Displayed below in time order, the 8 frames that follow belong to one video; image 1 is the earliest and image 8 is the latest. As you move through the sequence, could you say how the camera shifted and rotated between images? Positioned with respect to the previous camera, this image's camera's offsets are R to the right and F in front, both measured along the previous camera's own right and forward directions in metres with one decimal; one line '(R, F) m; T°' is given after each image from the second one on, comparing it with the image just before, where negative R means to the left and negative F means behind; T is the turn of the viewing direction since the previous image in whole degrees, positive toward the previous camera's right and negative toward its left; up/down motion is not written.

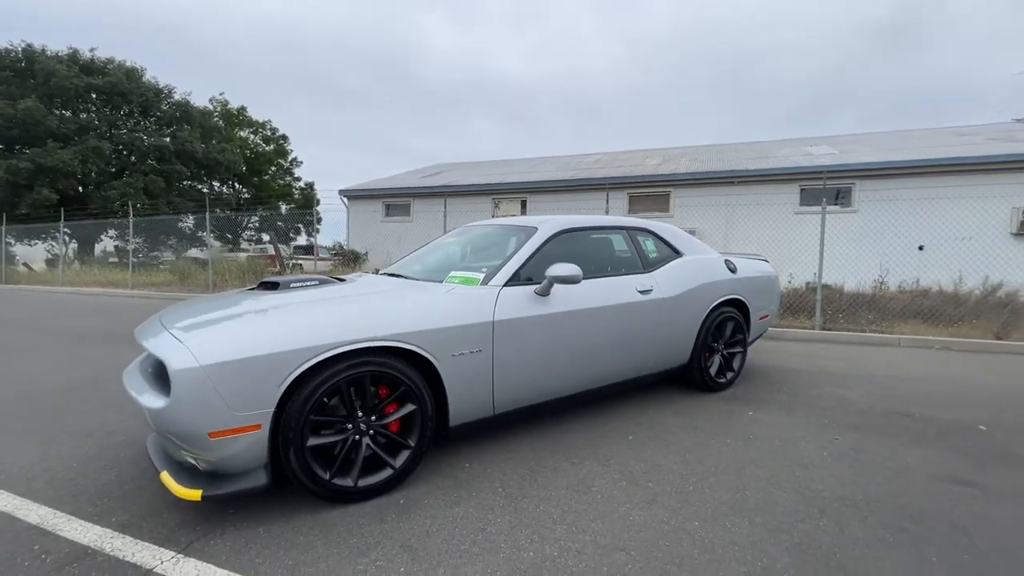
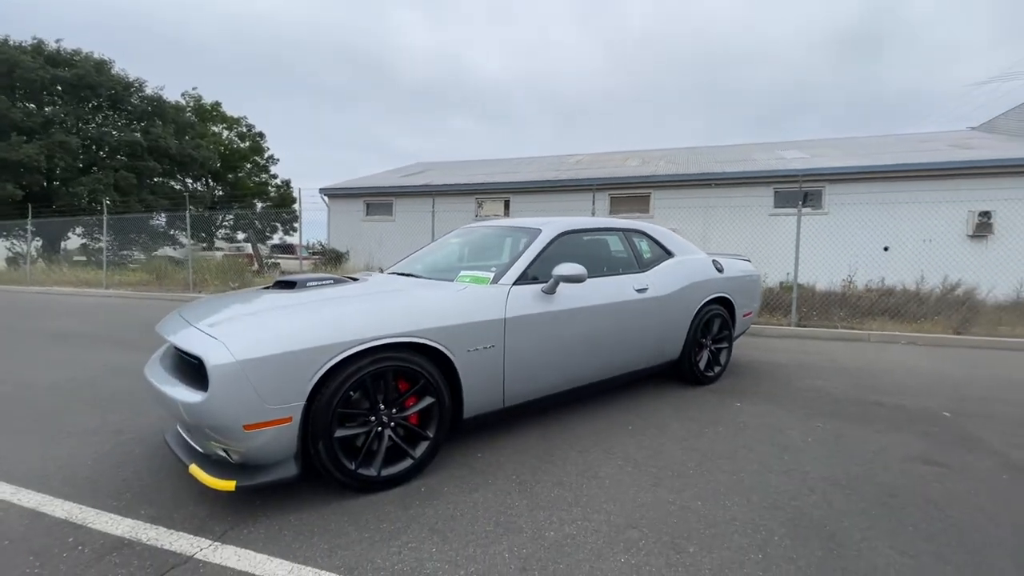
(-0.2, -0.2) m; +3°
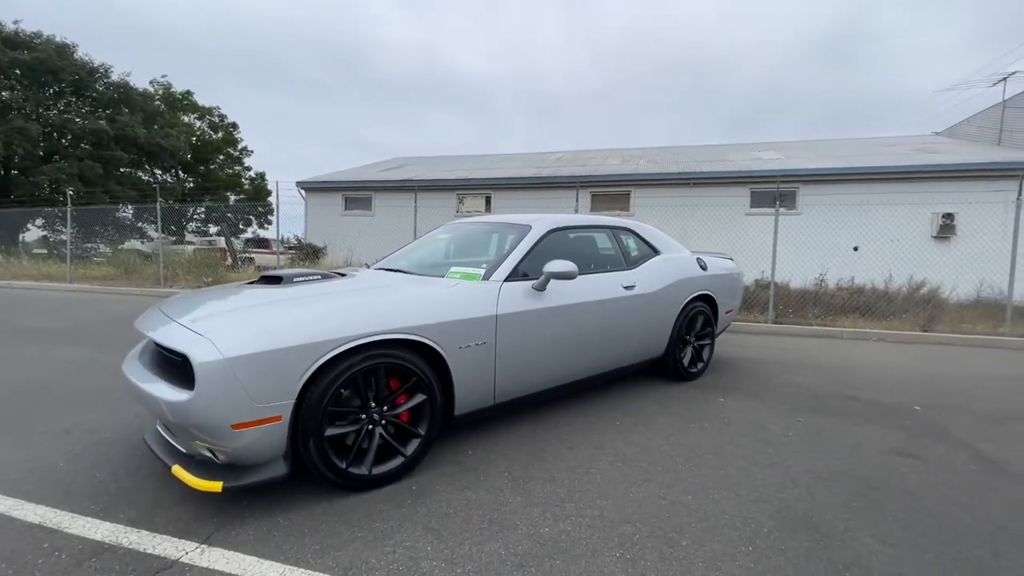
(-0.1, 0.0) m; +3°
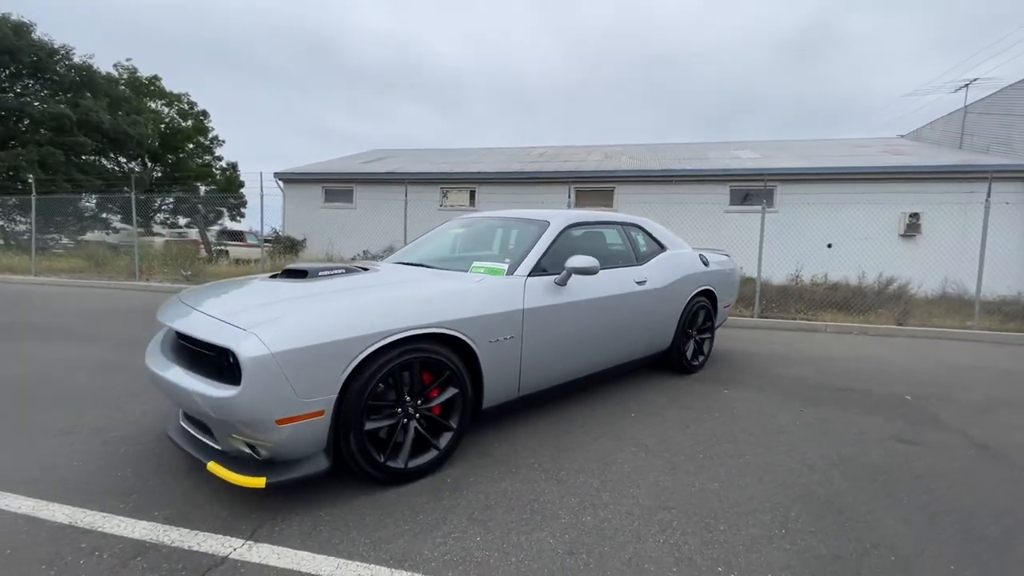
(-0.4, 0.0) m; +3°
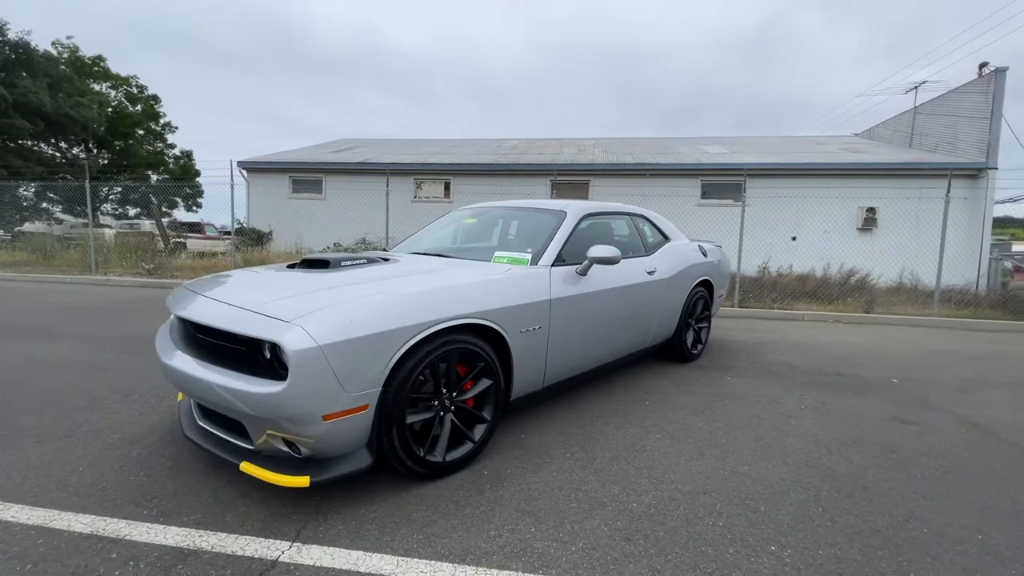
(-0.4, 0.0) m; +4°
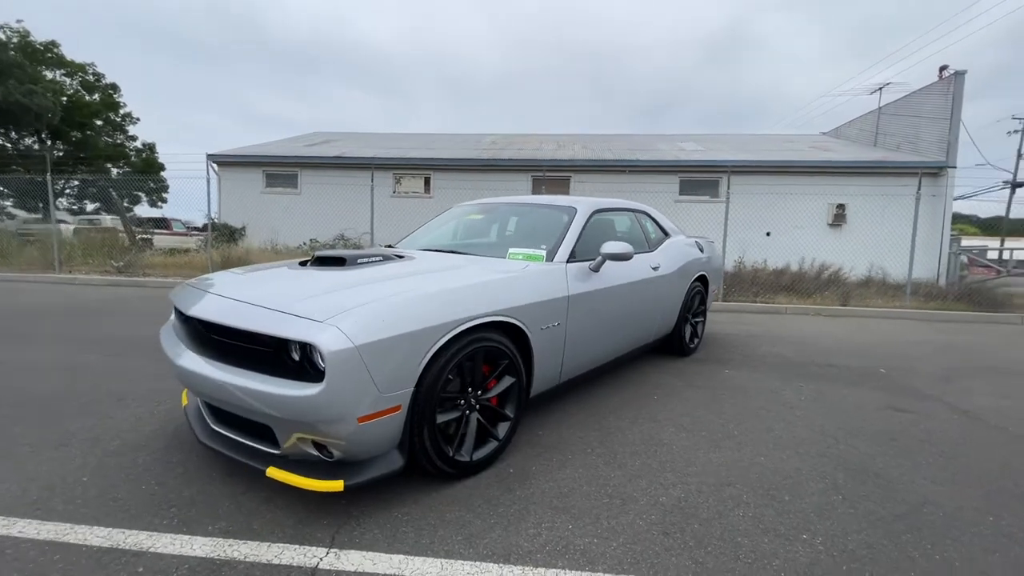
(-0.3, 0.0) m; +3°
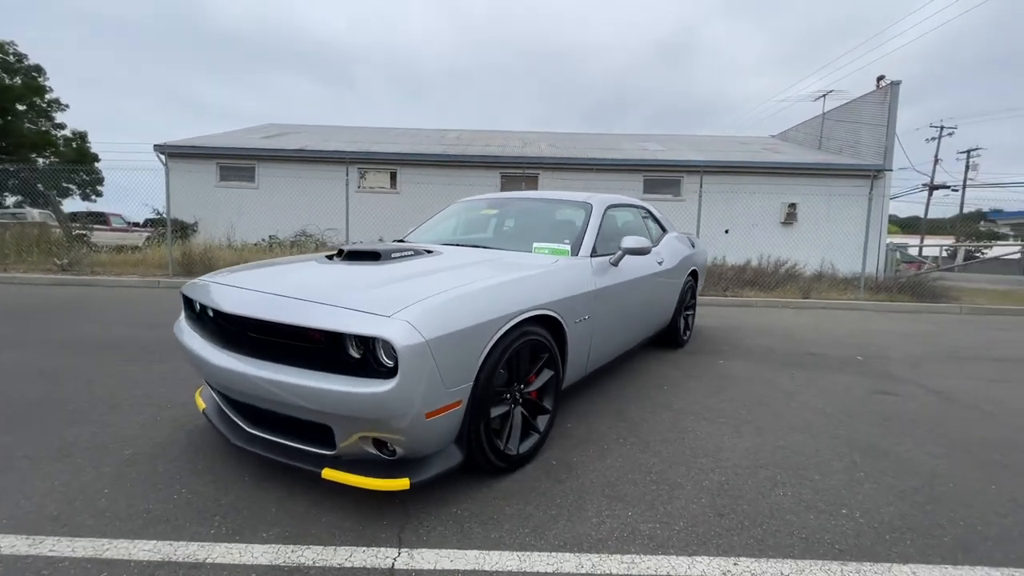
(-0.5, 0.0) m; +5°
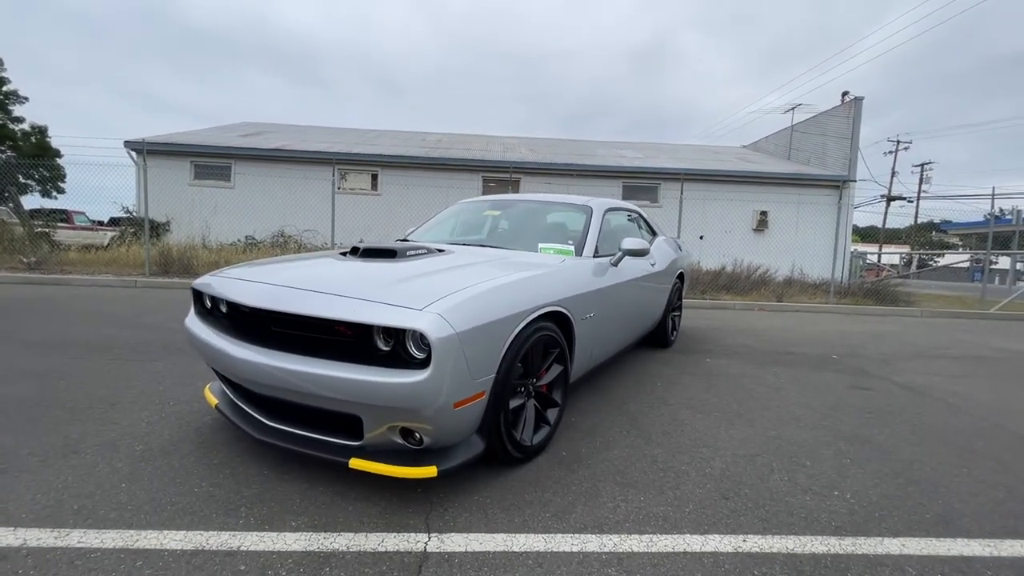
(-0.2, -0.1) m; +3°
